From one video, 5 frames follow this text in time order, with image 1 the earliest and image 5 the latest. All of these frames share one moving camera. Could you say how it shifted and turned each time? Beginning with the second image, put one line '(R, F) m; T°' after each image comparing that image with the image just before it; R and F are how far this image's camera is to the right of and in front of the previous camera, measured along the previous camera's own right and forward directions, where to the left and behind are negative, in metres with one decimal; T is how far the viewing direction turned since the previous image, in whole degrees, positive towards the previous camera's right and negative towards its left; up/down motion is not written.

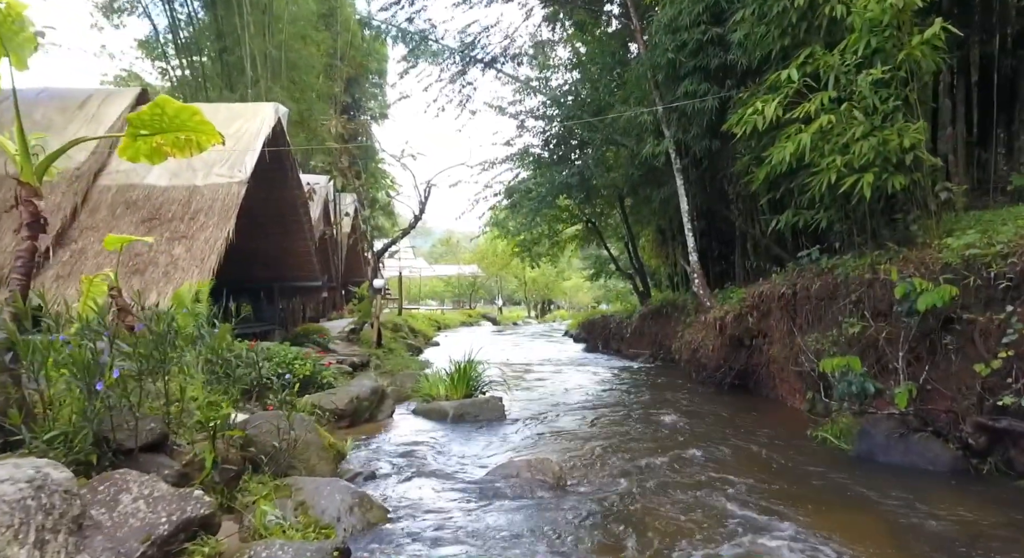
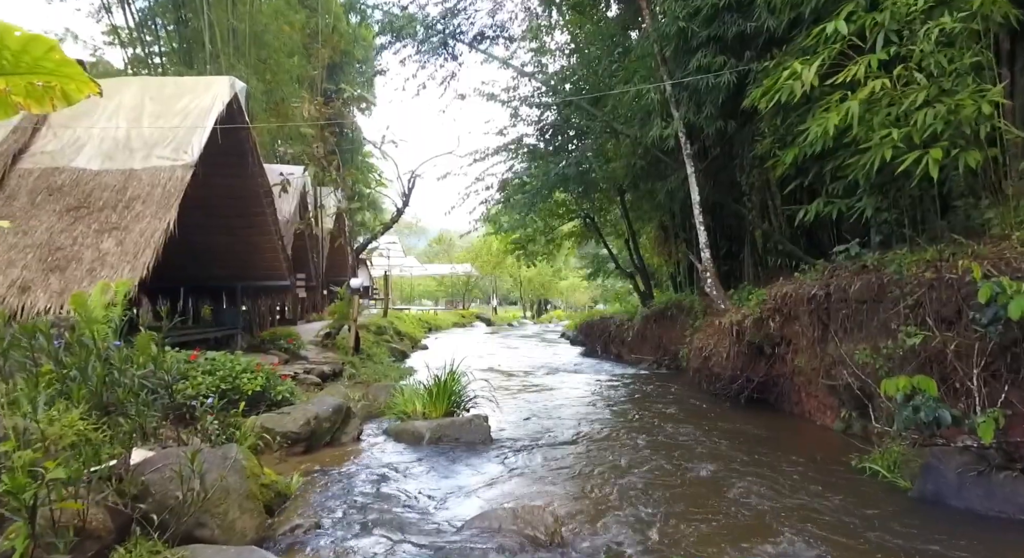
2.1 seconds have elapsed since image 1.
(+0.1, +1.1) m; 0°
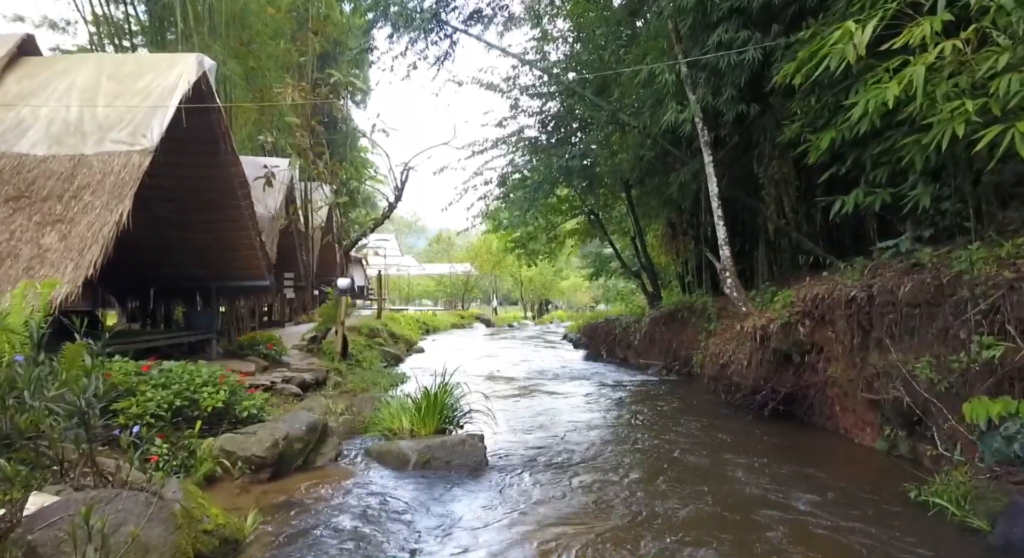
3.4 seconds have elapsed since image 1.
(0.0, +0.8) m; 0°
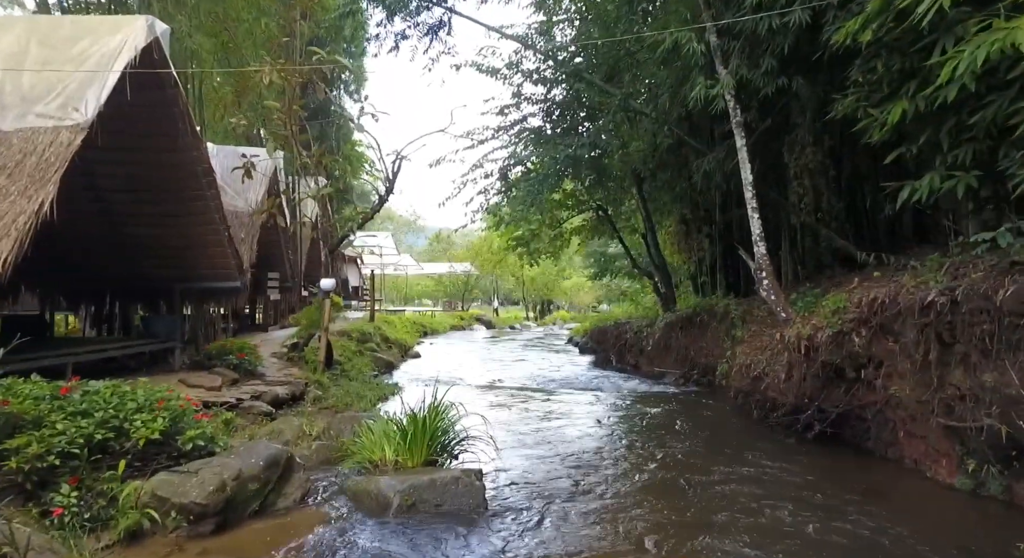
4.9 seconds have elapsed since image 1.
(0.0, +1.1) m; 0°
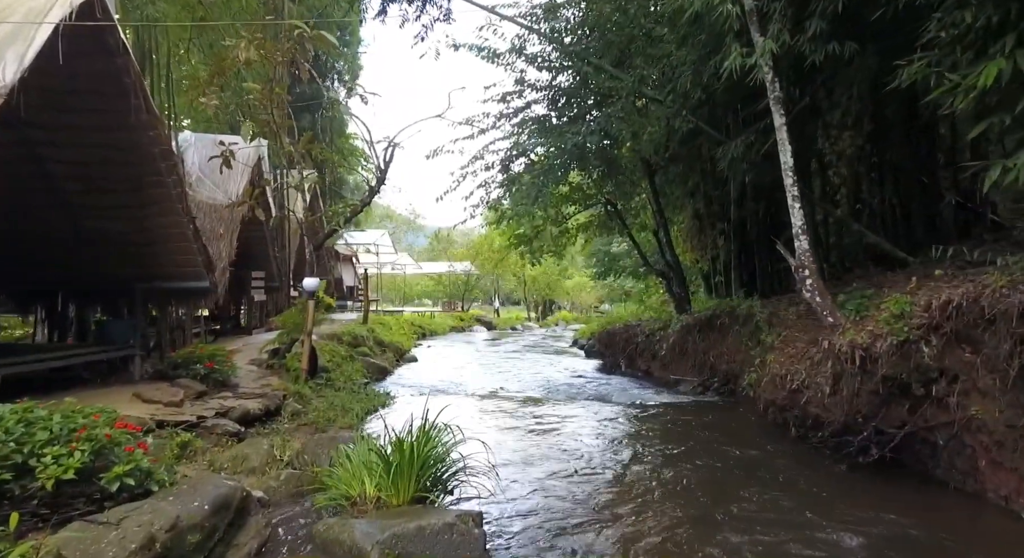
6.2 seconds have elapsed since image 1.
(0.0, +1.0) m; 0°
